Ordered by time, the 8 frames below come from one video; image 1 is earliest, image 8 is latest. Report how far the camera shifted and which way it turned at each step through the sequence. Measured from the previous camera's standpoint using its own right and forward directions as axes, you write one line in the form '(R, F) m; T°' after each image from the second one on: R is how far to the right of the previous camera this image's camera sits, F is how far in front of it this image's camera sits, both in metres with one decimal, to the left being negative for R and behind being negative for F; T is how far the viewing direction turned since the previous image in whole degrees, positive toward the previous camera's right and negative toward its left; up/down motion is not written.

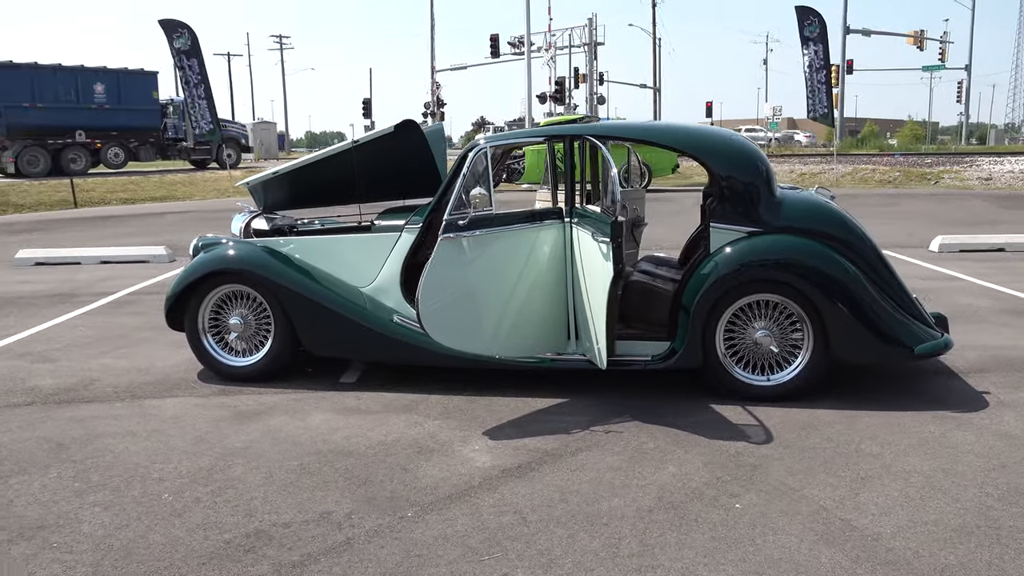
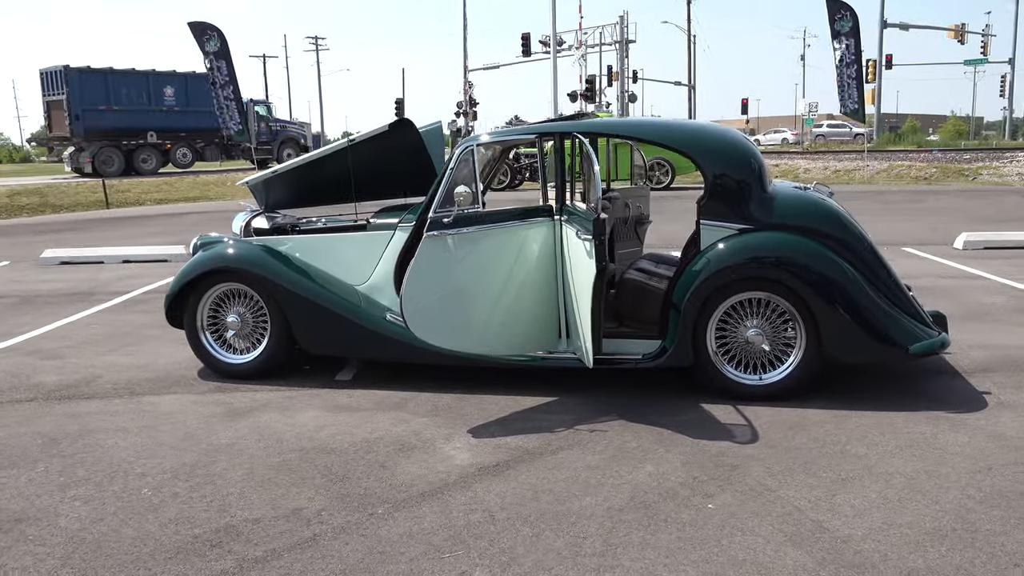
(+0.3, 0.0) m; -2°
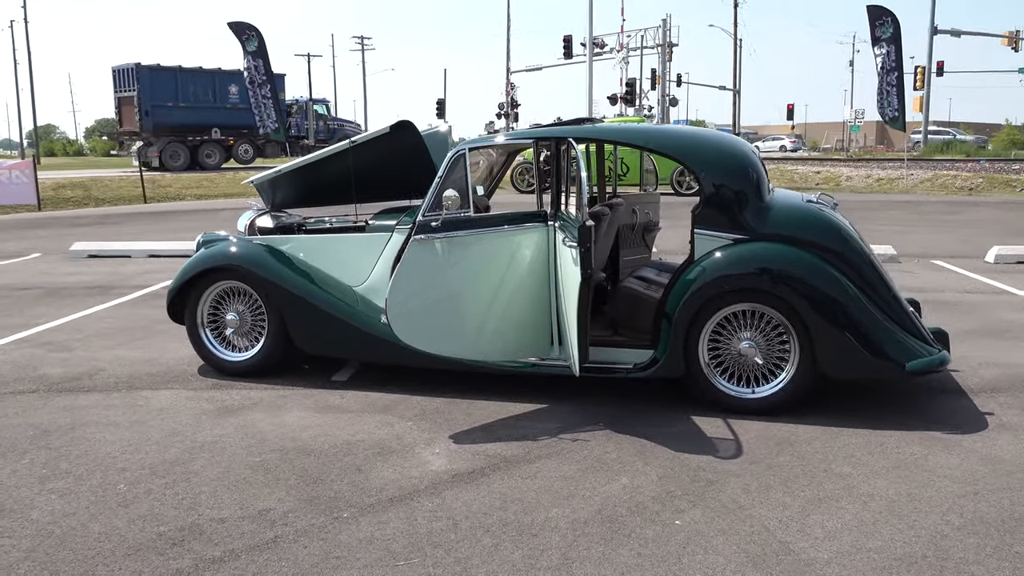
(+0.3, 0.0) m; -3°
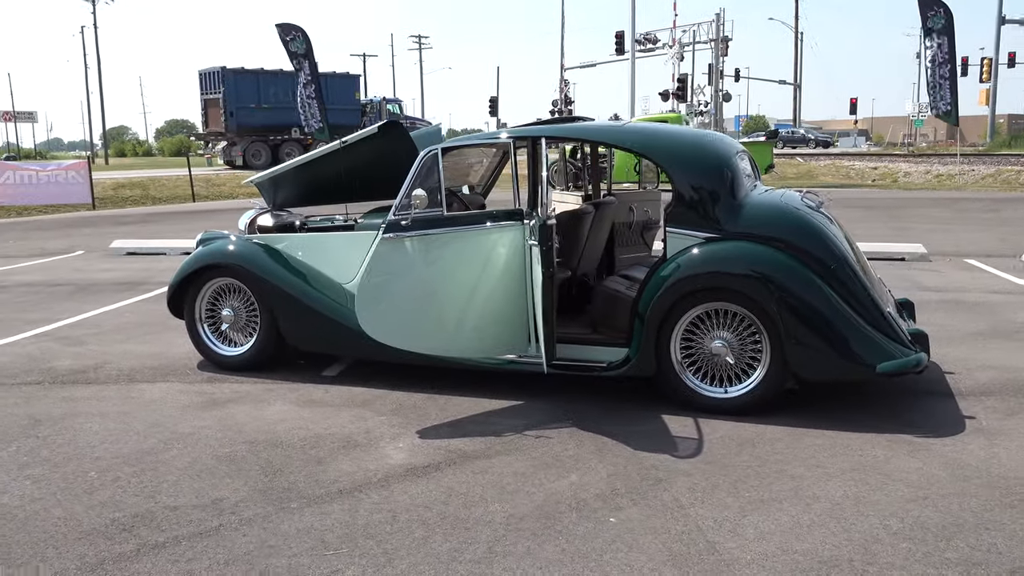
(+0.5, 0.0) m; -4°
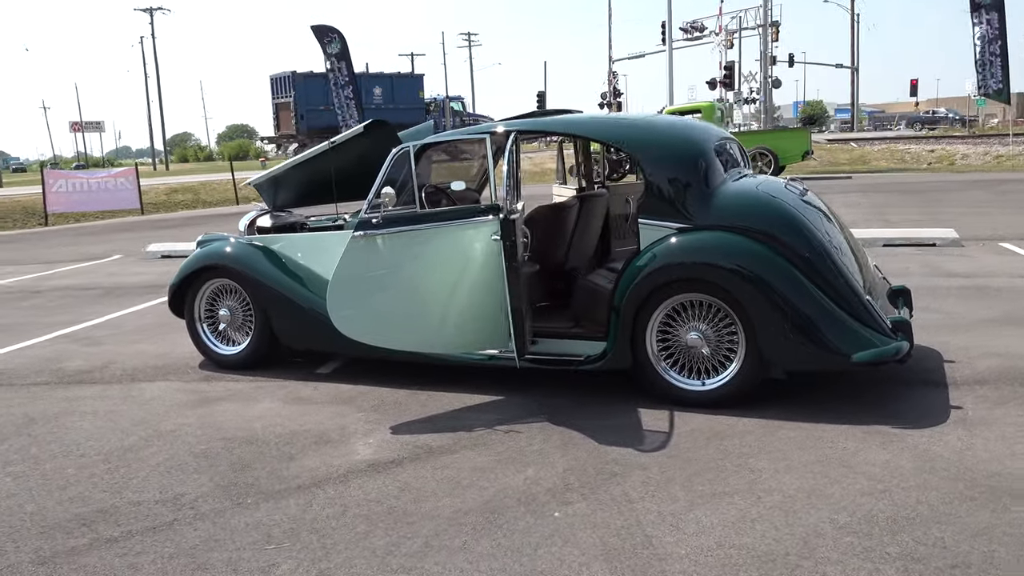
(+0.5, 0.0) m; -4°
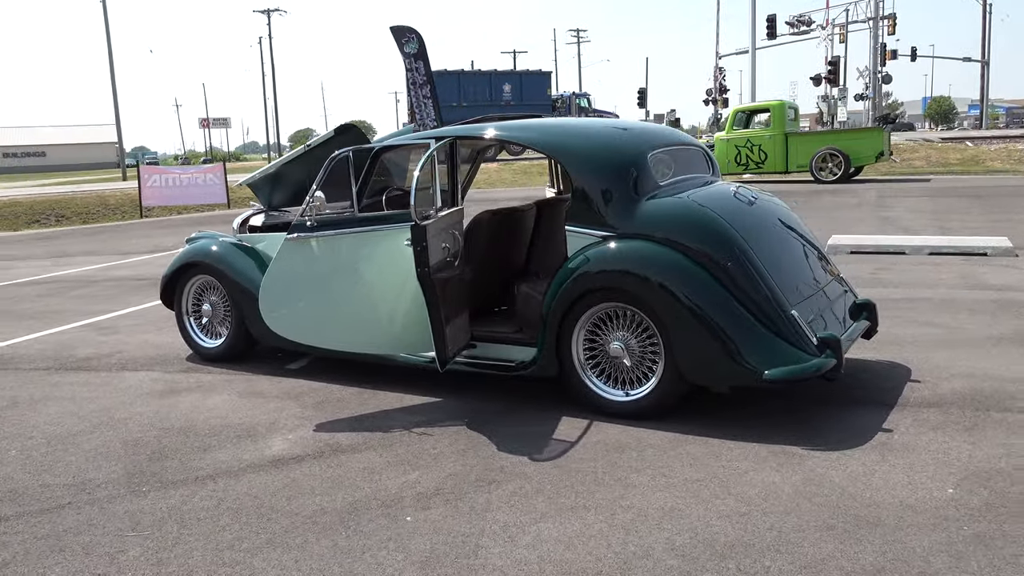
(+1.0, 0.0) m; -7°
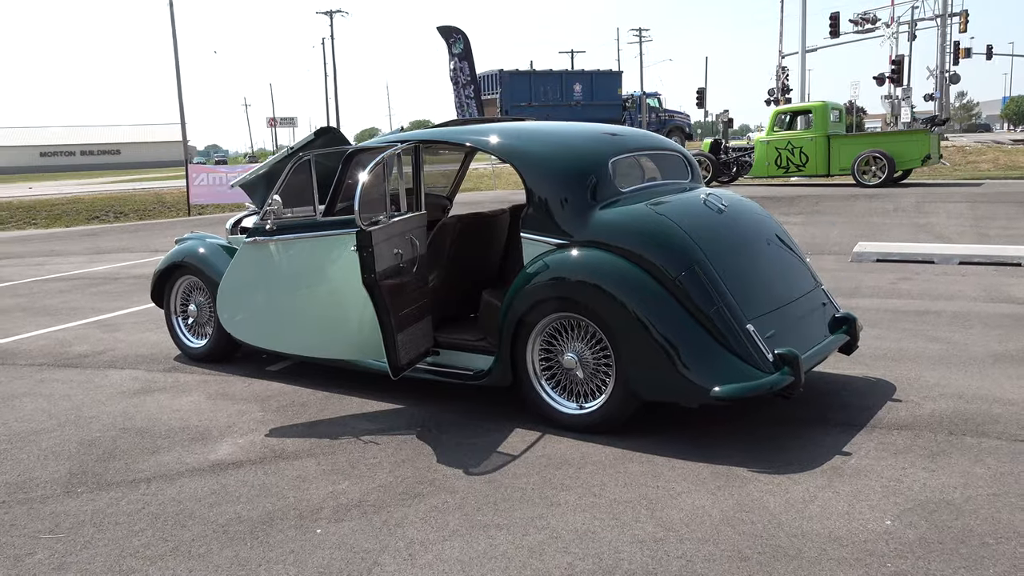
(+0.6, +0.1) m; -4°
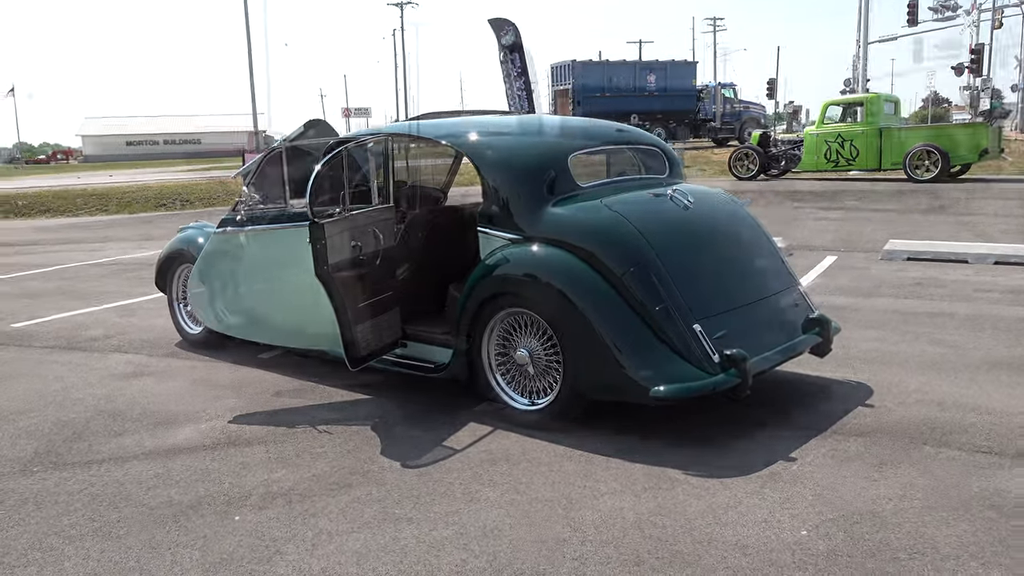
(+0.6, 0.0) m; -5°
